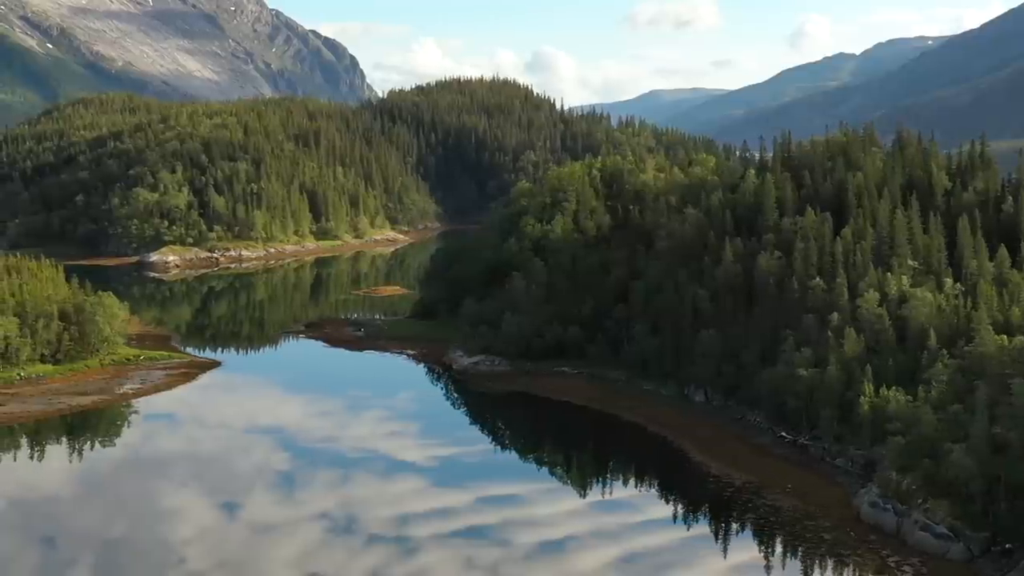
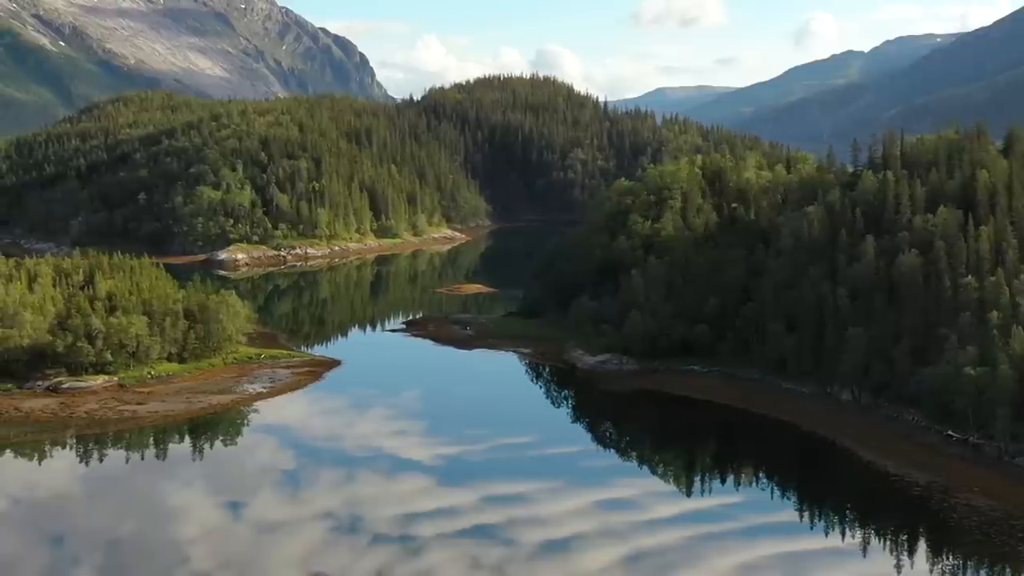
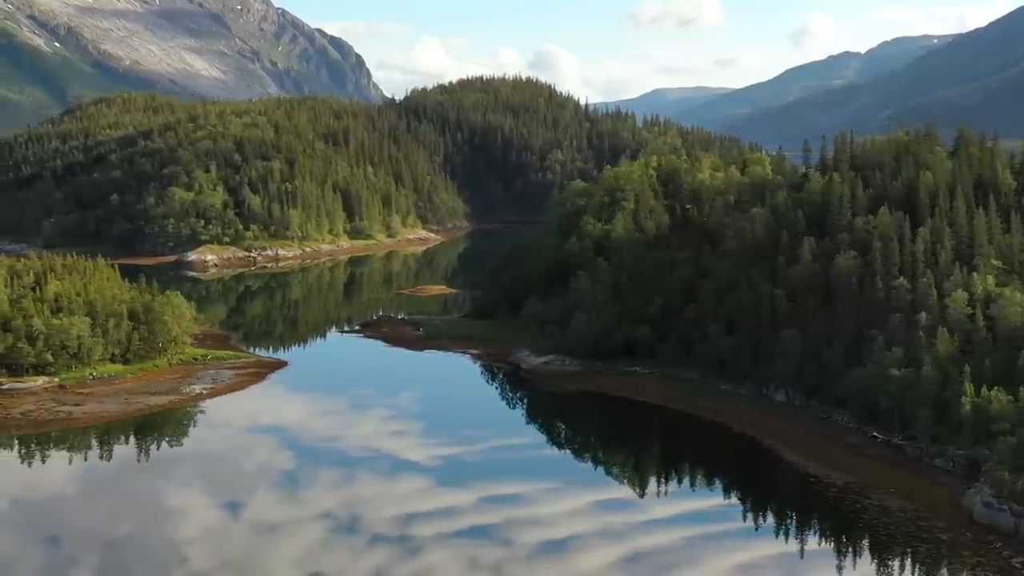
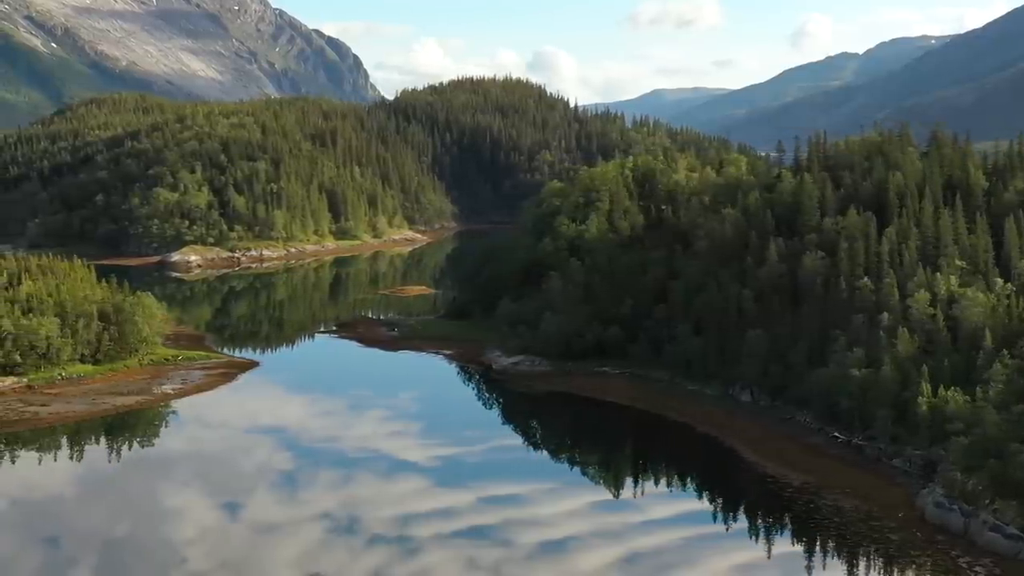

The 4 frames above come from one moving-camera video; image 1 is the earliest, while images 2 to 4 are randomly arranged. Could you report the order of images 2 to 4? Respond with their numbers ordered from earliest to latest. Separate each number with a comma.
4, 3, 2
